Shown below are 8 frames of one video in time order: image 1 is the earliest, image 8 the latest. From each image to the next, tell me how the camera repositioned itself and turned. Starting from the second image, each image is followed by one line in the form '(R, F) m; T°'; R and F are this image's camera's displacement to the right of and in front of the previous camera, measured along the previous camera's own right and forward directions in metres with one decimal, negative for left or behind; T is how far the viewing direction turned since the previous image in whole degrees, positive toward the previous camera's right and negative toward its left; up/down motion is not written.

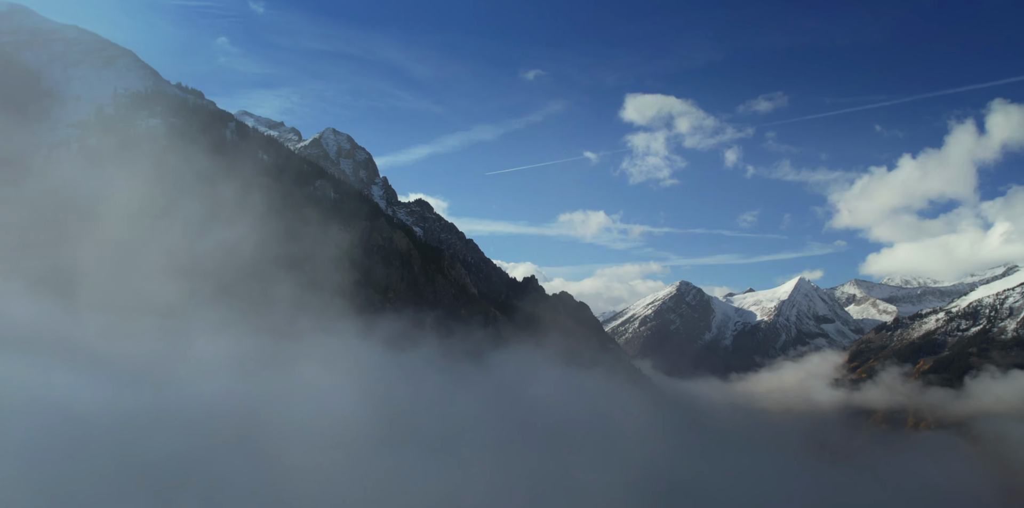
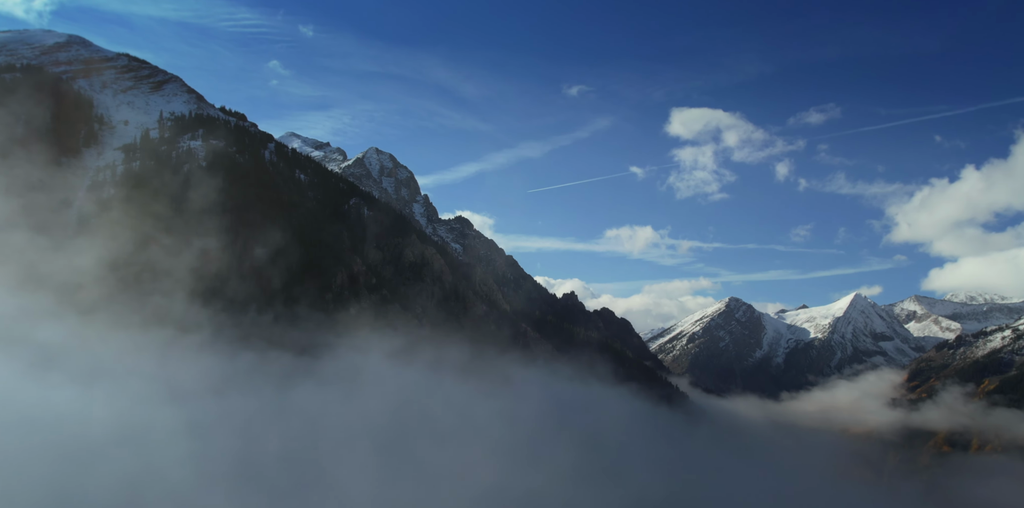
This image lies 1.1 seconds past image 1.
(+8.4, -0.4) m; -4°
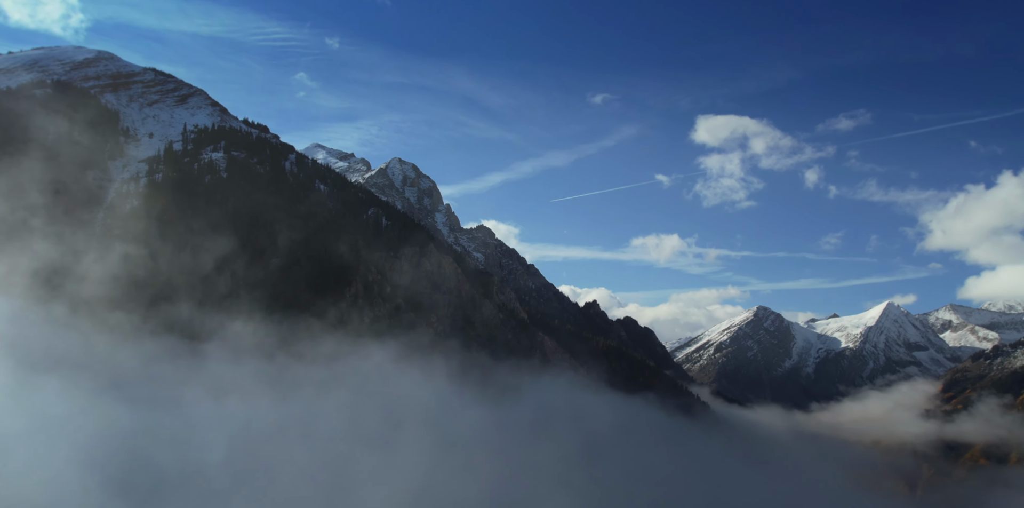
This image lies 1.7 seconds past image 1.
(+5.3, -0.6) m; -2°
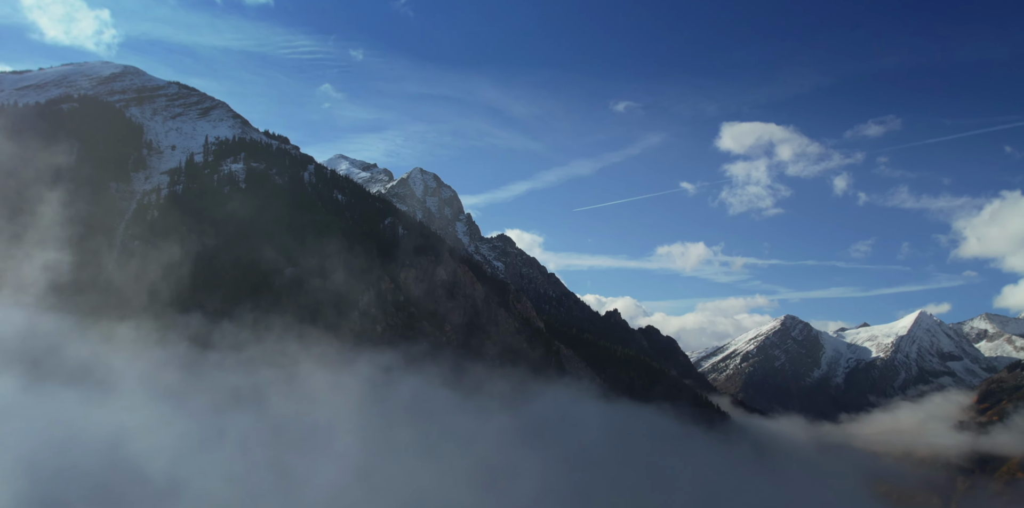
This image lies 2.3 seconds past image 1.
(+5.3, -0.4) m; -2°
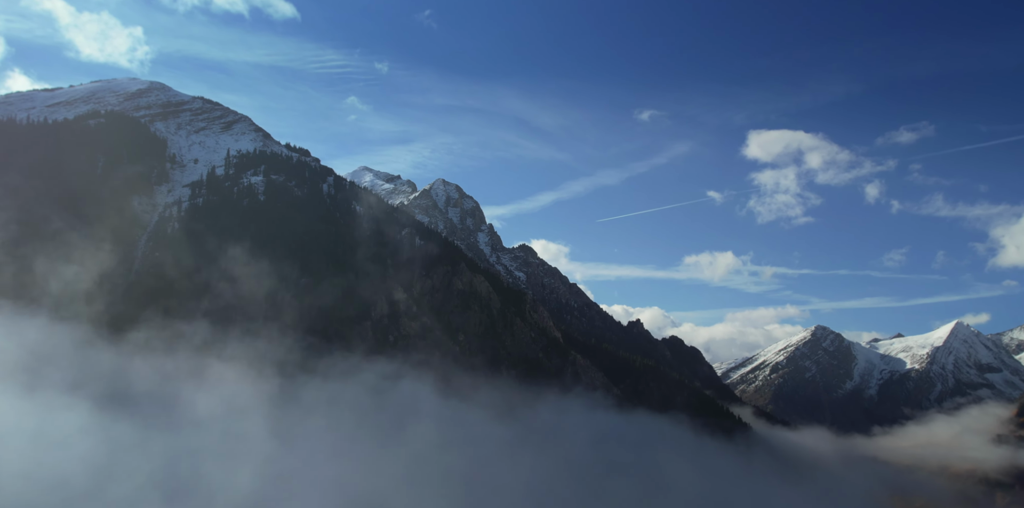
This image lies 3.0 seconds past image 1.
(+6.1, -0.3) m; -2°
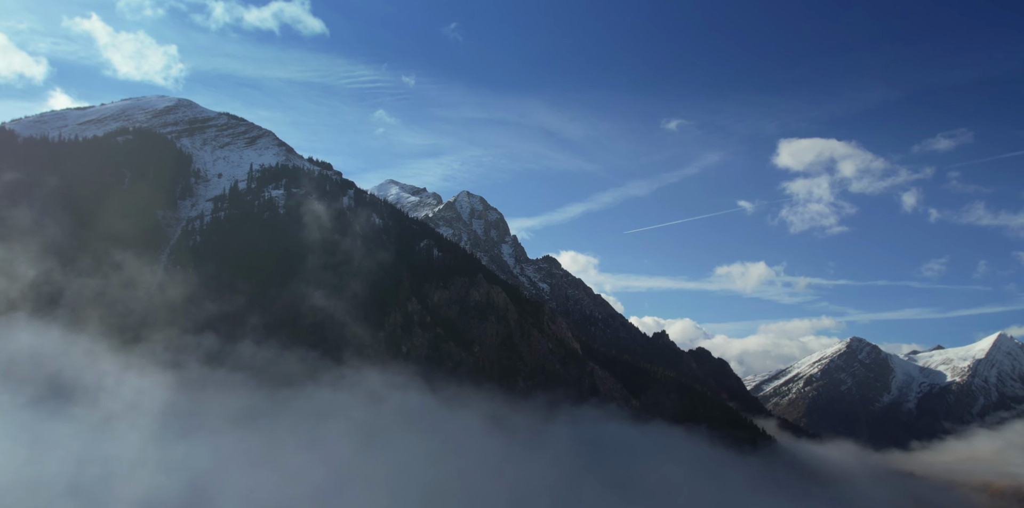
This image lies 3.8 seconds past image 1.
(+7.1, -0.2) m; -3°
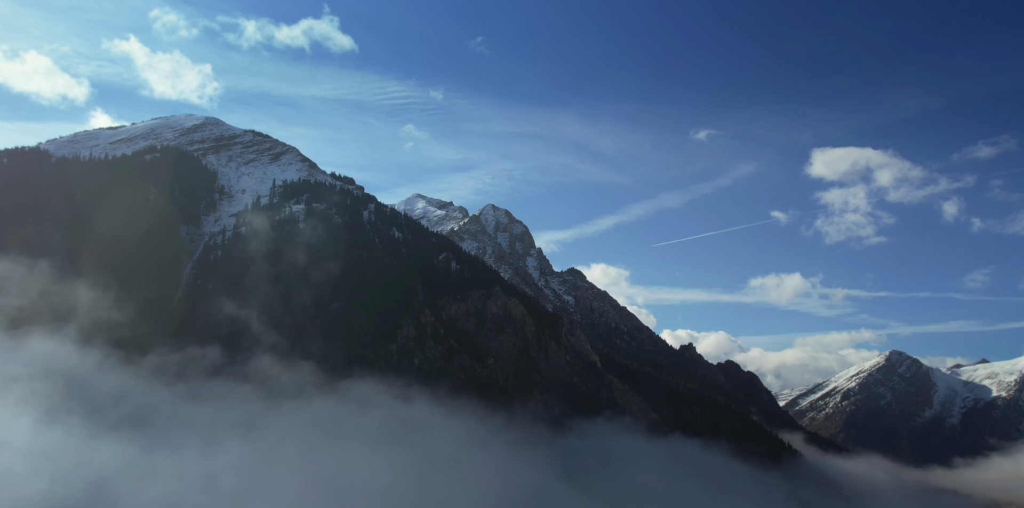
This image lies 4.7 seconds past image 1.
(+8.0, +0.1) m; -3°
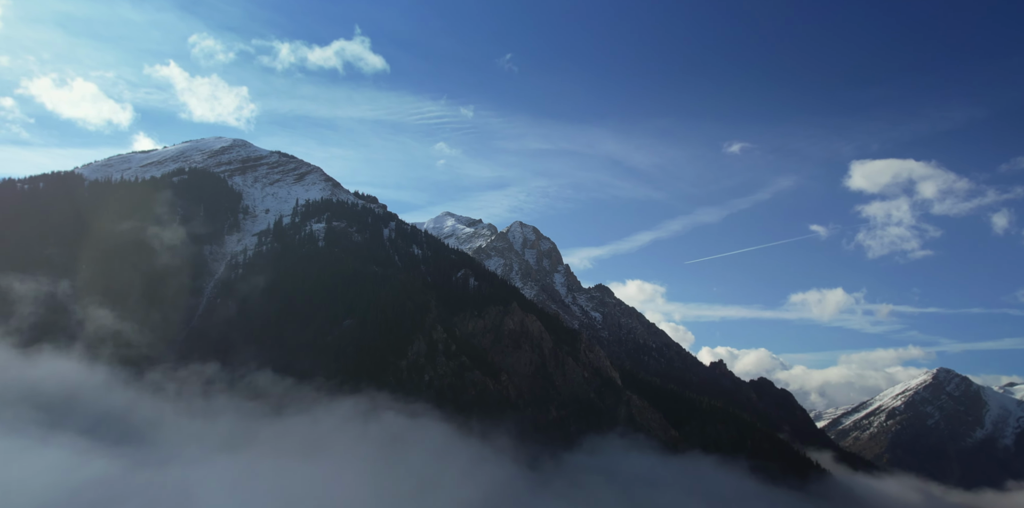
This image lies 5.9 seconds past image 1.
(+10.4, +0.7) m; -3°
